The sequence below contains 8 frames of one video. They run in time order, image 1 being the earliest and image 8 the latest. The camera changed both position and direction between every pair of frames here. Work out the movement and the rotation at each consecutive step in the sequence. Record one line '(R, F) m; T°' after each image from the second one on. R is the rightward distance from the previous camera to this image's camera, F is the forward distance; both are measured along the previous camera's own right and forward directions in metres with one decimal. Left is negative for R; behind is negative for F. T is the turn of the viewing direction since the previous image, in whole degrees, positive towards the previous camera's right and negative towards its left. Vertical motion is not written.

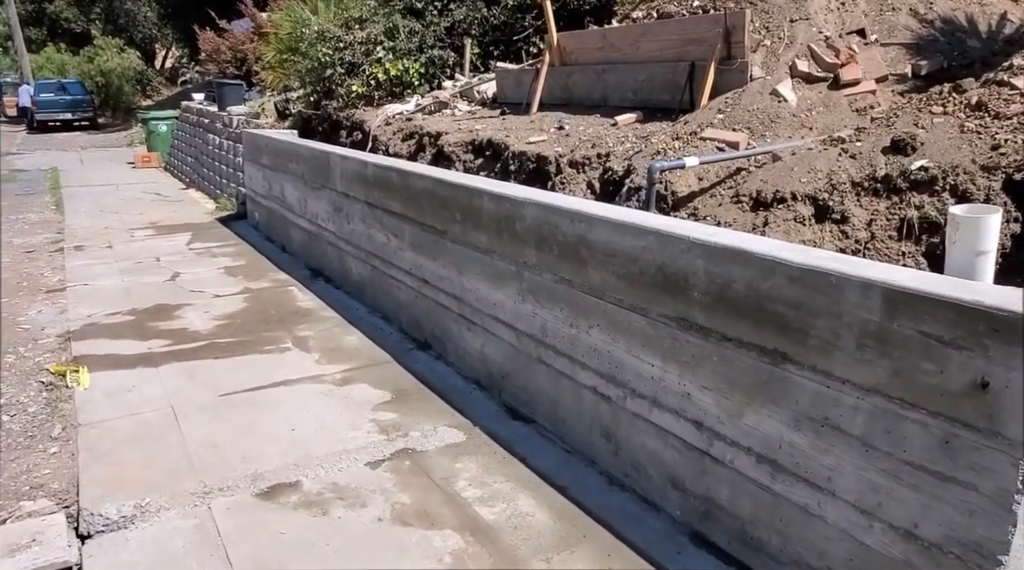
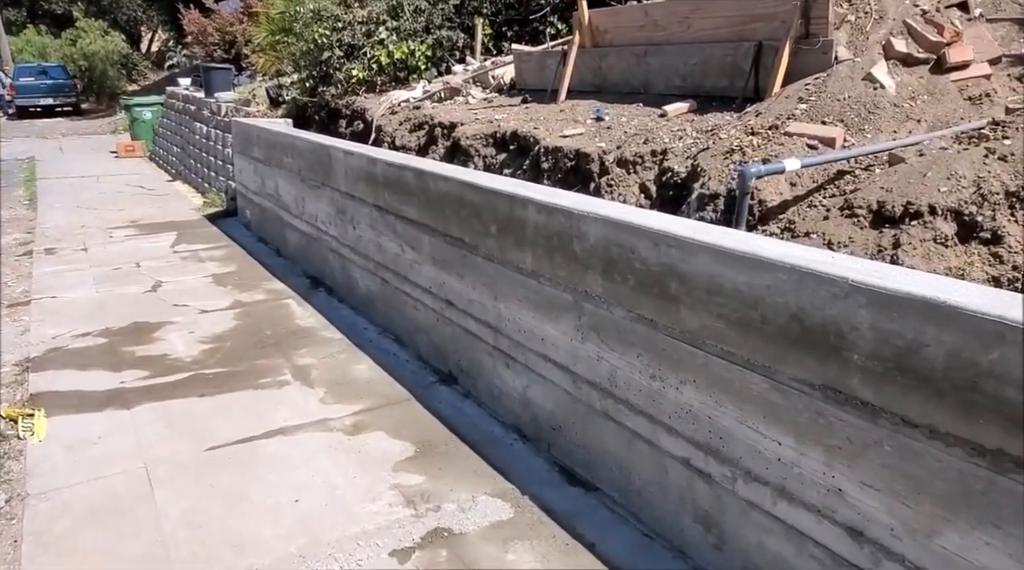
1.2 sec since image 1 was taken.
(-0.2, +0.7) m; +1°
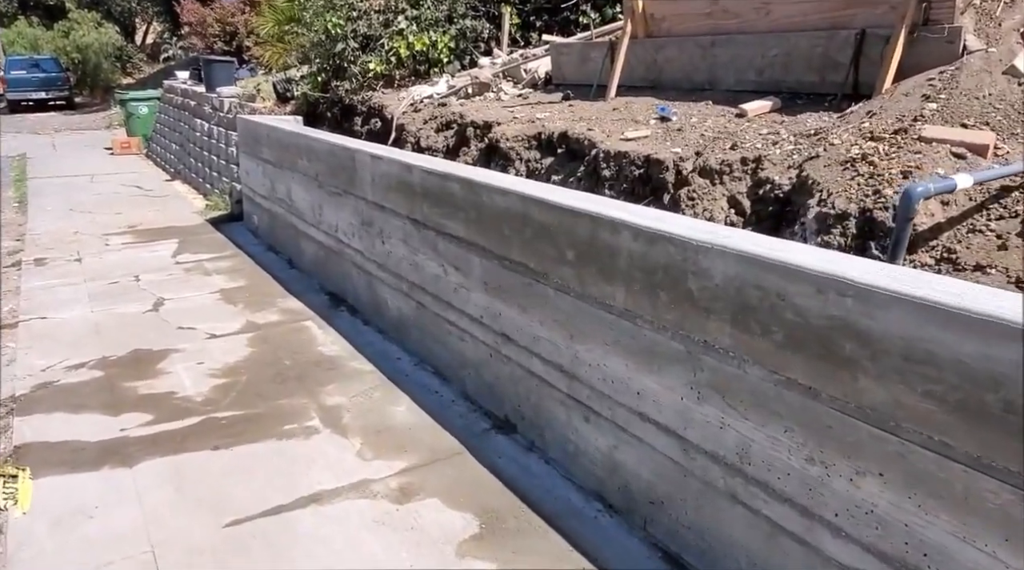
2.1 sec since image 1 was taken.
(-0.3, +0.6) m; 0°
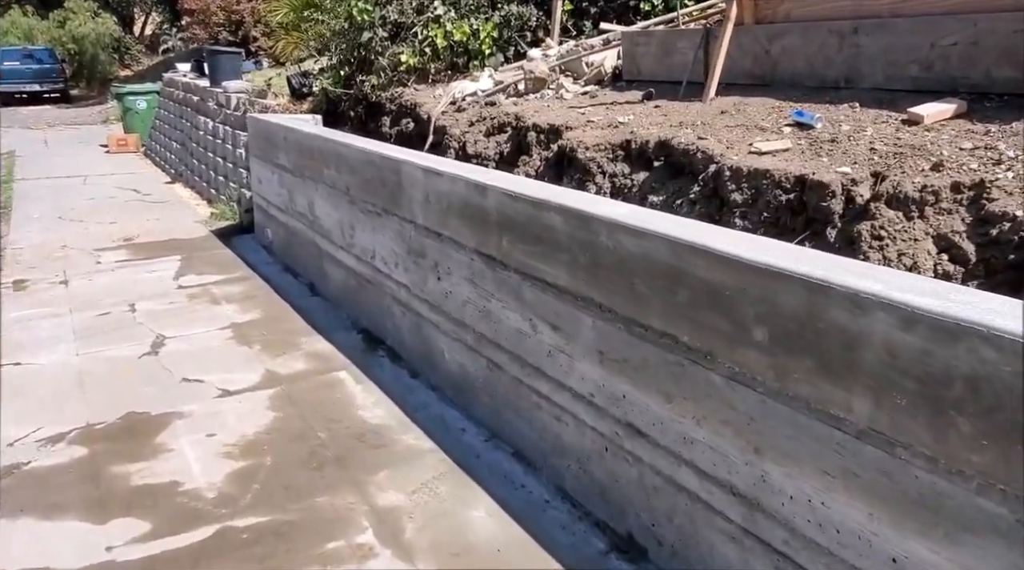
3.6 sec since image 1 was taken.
(-0.4, +0.9) m; 0°
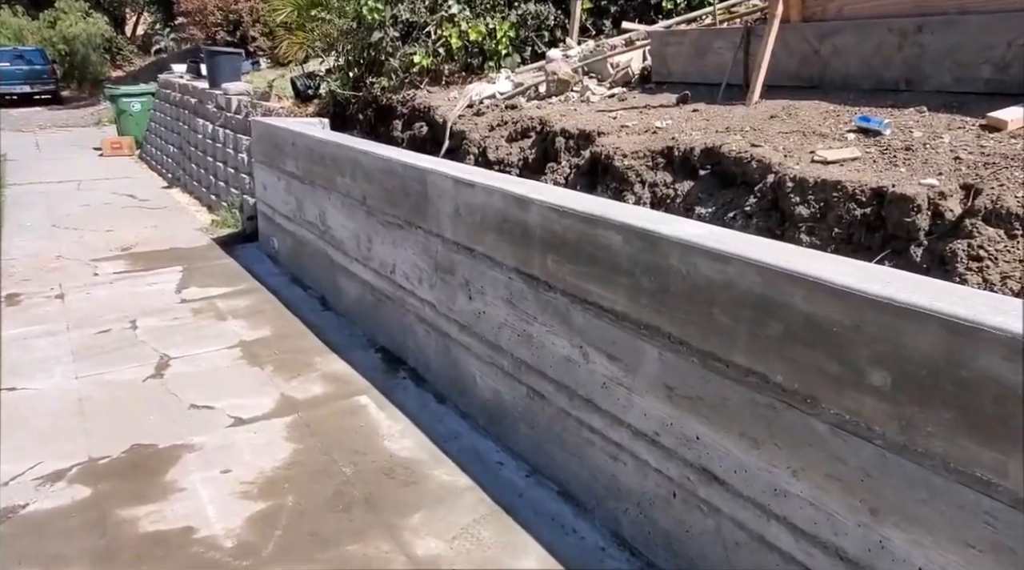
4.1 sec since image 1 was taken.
(-0.2, +0.3) m; +1°
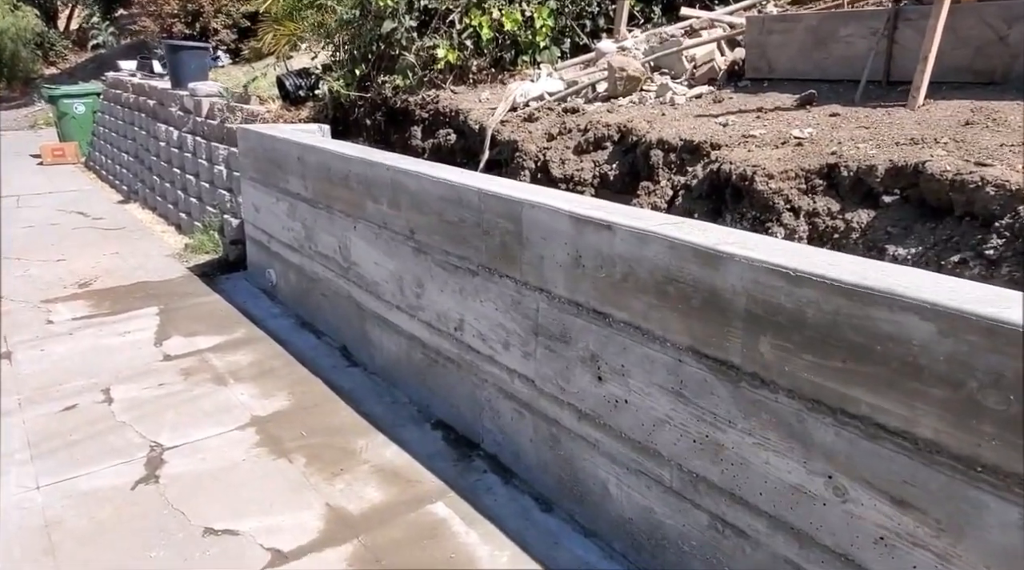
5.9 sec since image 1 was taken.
(-0.6, +0.9) m; +4°
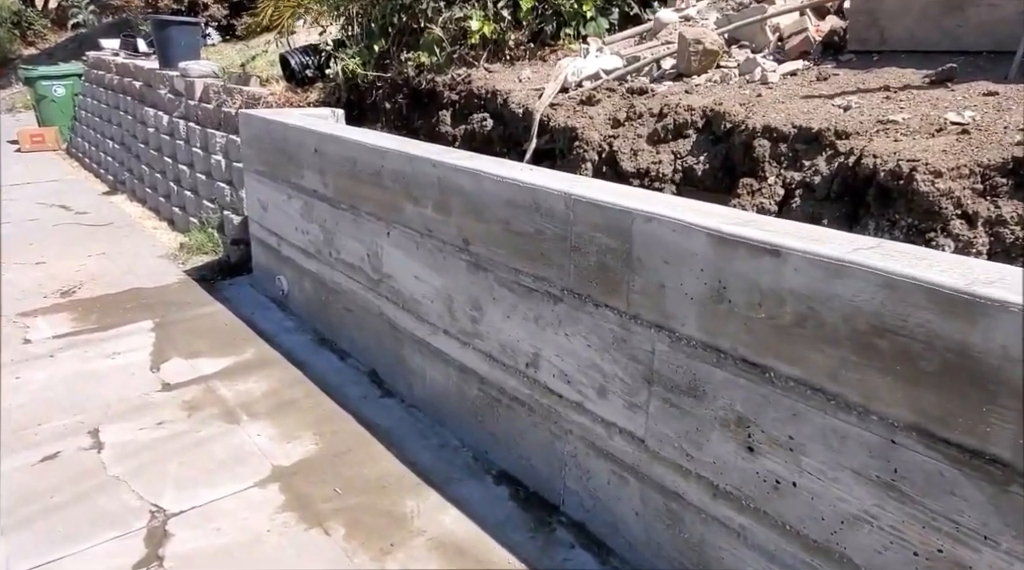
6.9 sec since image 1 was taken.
(-0.3, +0.6) m; +1°
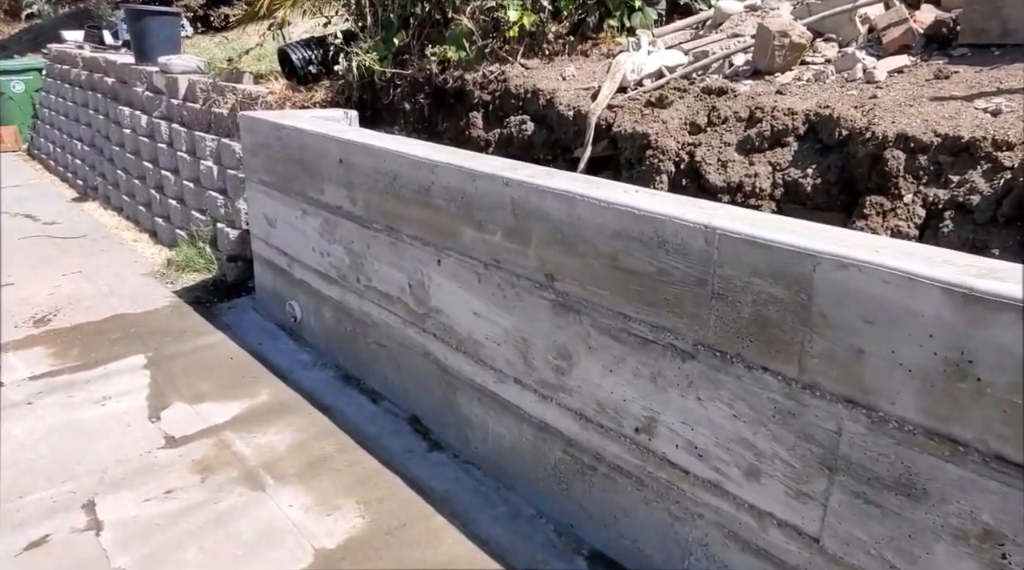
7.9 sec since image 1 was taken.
(-0.3, +0.5) m; +2°
